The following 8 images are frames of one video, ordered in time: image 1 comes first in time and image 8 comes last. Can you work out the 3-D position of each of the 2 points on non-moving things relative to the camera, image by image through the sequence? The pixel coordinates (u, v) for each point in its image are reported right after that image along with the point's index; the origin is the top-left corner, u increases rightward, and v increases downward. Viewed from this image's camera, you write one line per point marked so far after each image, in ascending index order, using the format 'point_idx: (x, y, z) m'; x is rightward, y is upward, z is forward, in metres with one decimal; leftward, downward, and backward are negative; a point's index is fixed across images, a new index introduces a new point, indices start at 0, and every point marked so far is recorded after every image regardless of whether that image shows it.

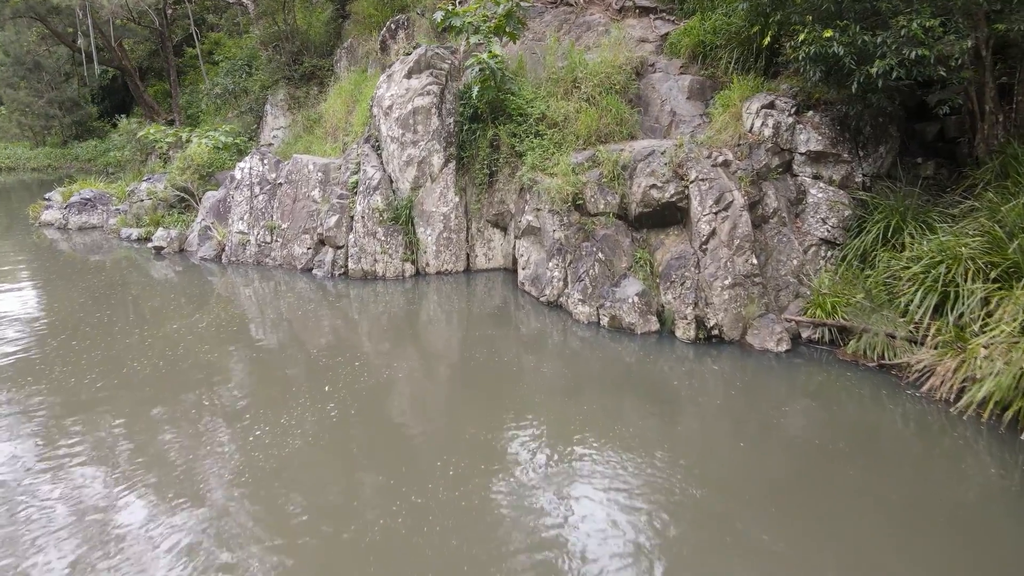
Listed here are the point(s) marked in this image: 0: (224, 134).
0: (-4.5, +2.4, +11.6) m
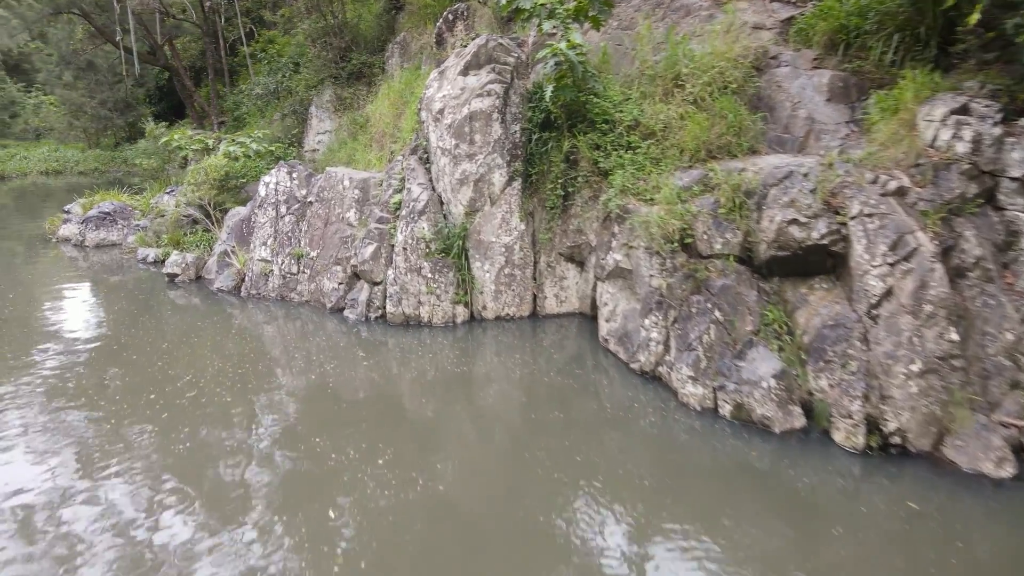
0: (-3.5, +2.0, +10.2) m
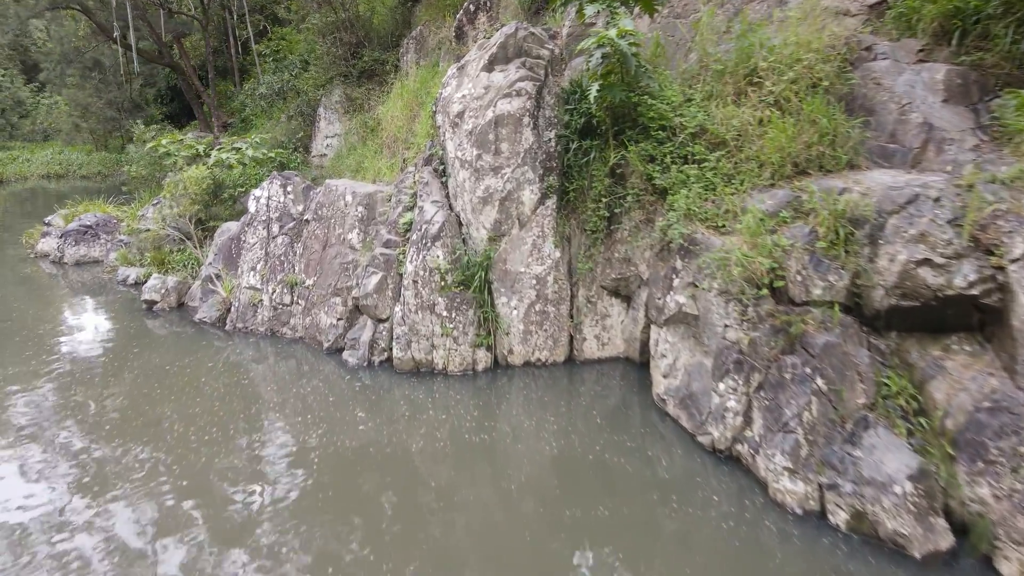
0: (-3.2, +1.7, +9.1) m
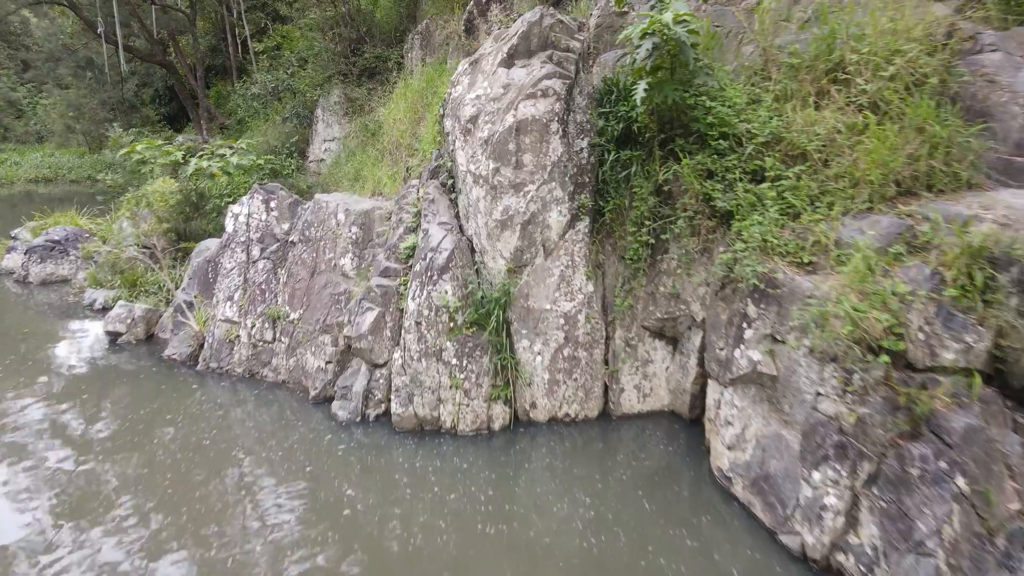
0: (-3.0, +1.5, +8.1) m
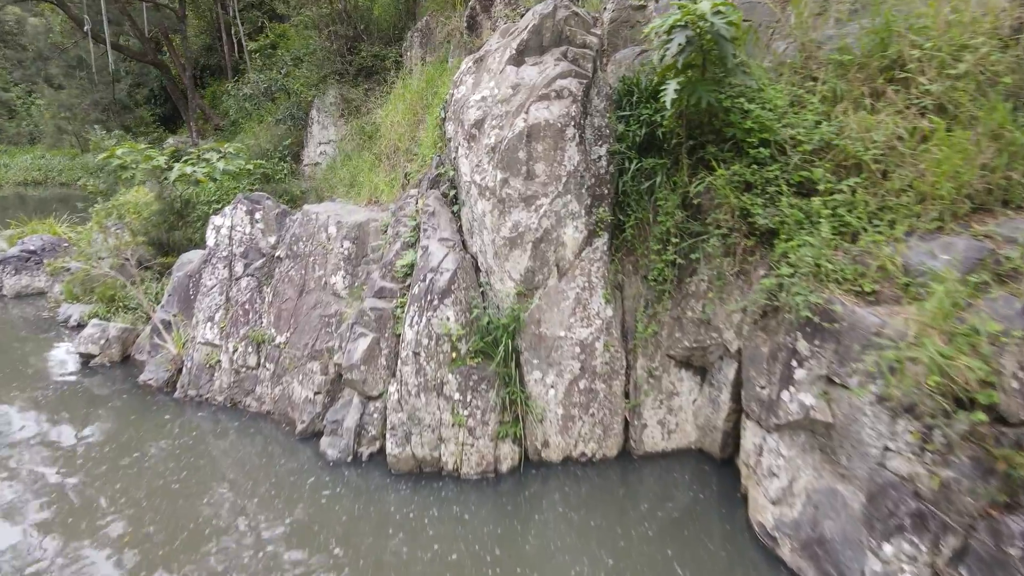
0: (-2.9, +1.3, +7.6) m
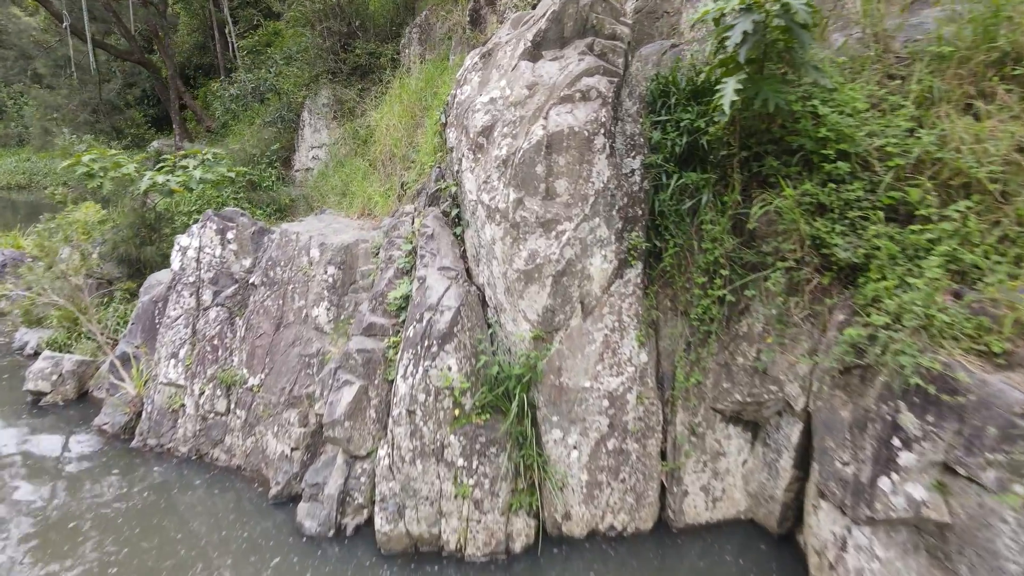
0: (-2.9, +1.1, +6.9) m
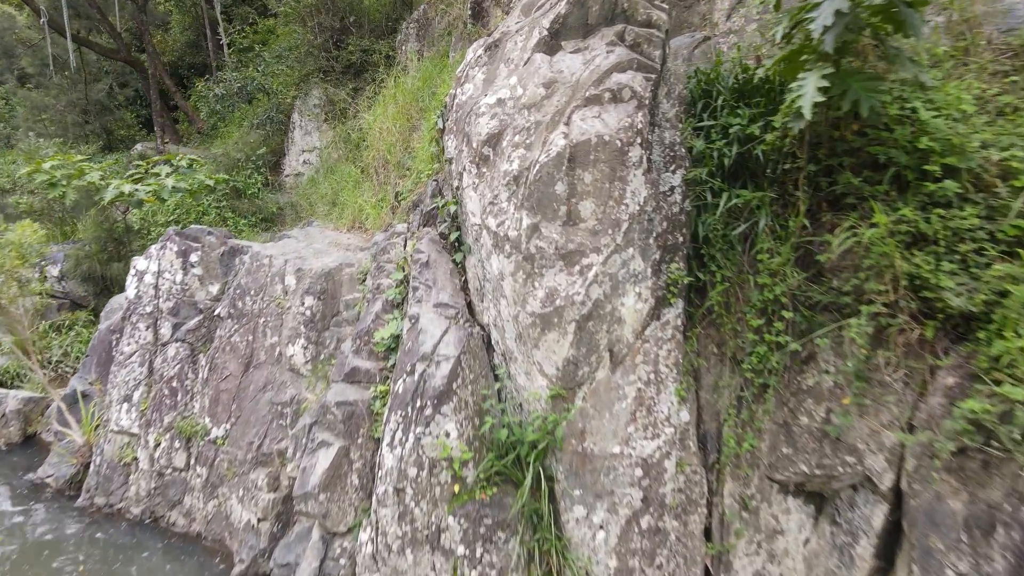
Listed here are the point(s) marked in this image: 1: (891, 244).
0: (-2.8, +1.0, +6.2) m
1: (+1.2, +0.1, +2.4) m
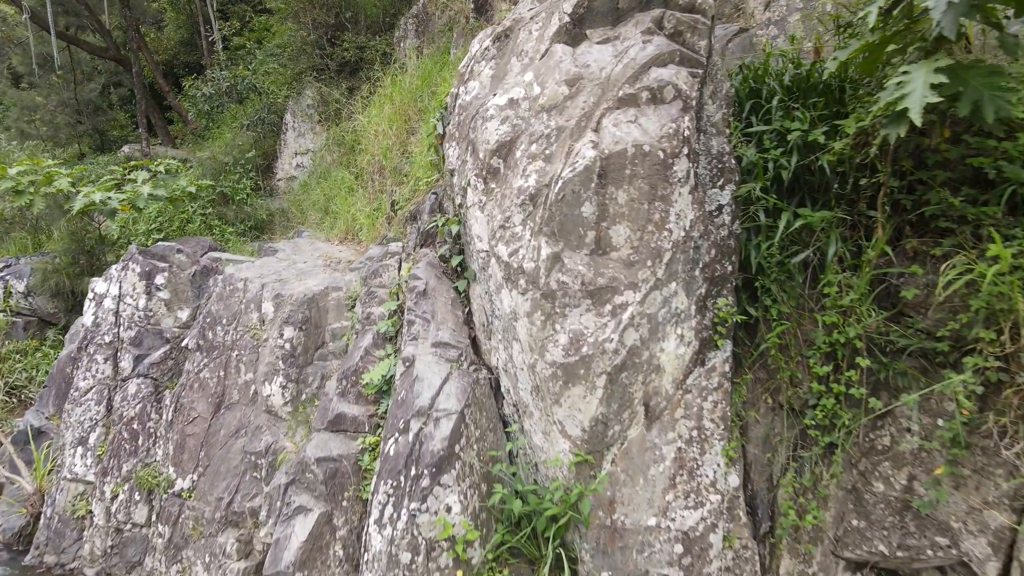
0: (-2.8, +0.9, +5.8) m
1: (+1.3, 0.0, +1.9) m
